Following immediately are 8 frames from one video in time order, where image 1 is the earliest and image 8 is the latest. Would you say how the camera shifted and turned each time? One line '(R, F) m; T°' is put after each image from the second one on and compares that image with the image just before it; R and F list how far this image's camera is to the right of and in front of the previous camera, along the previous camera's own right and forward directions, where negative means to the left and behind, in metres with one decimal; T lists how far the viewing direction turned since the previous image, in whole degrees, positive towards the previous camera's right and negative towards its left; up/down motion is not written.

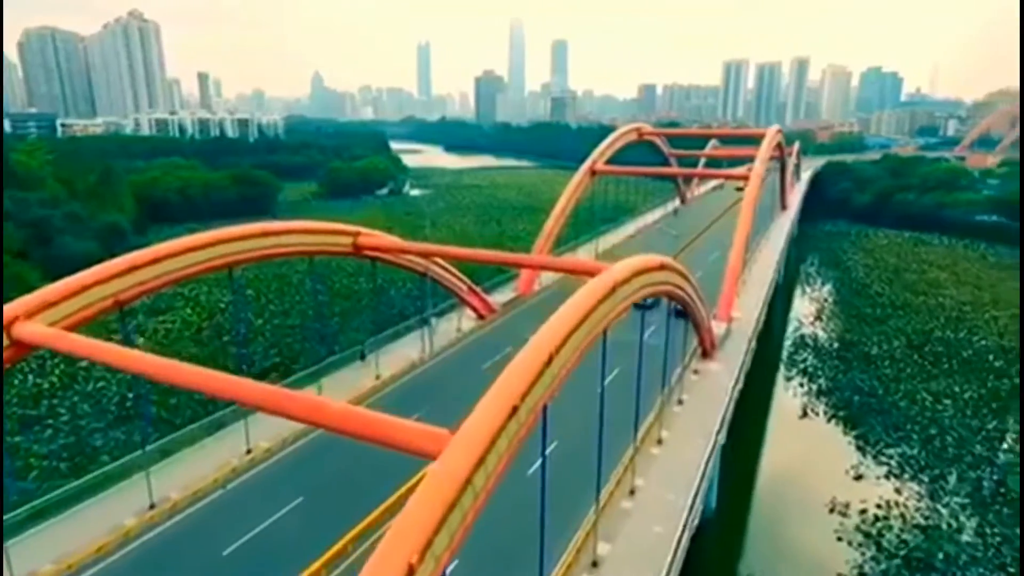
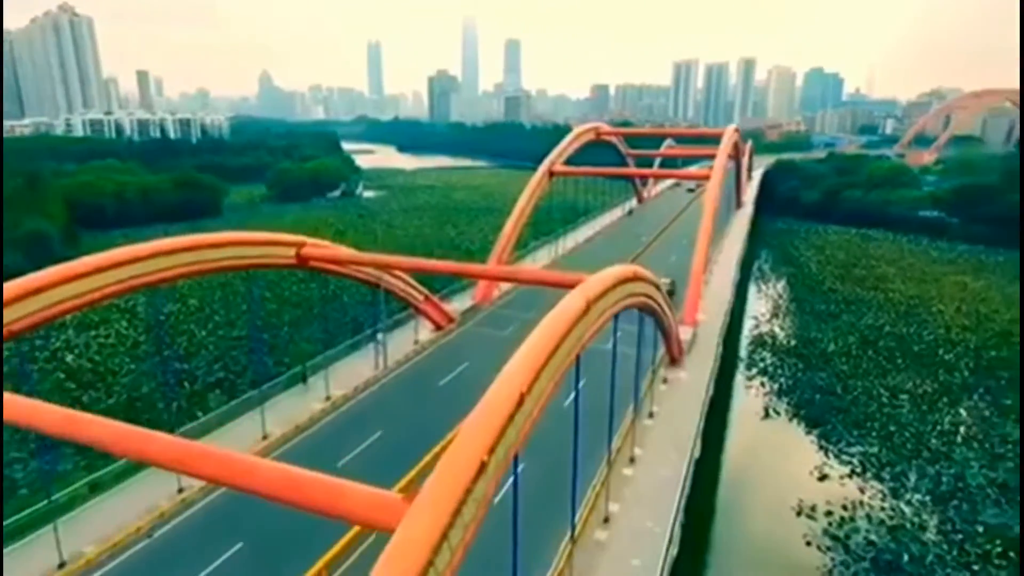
(0.0, +0.6) m; +4°
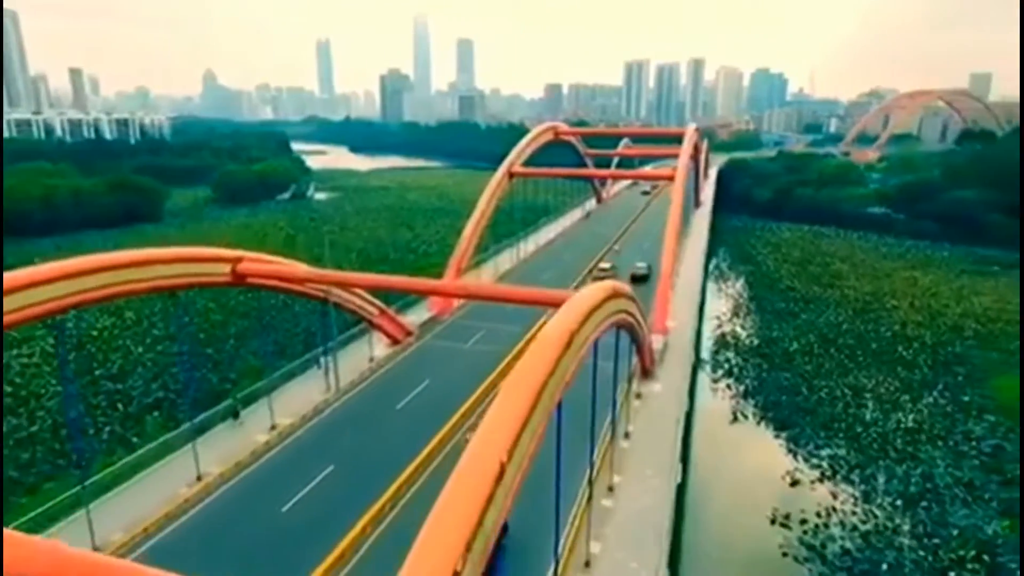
(-0.1, +0.8) m; +4°
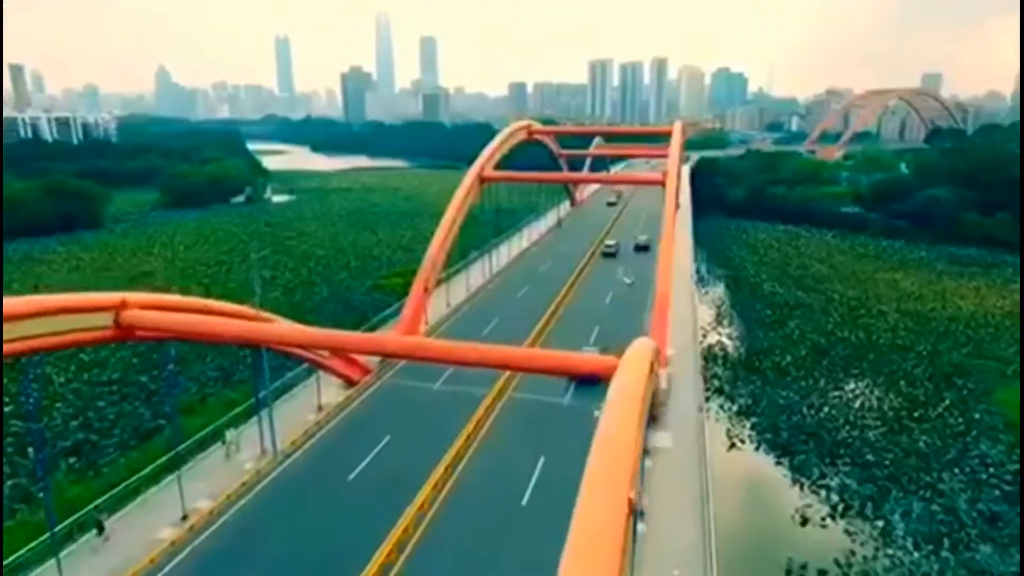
(-0.2, +2.0) m; +3°
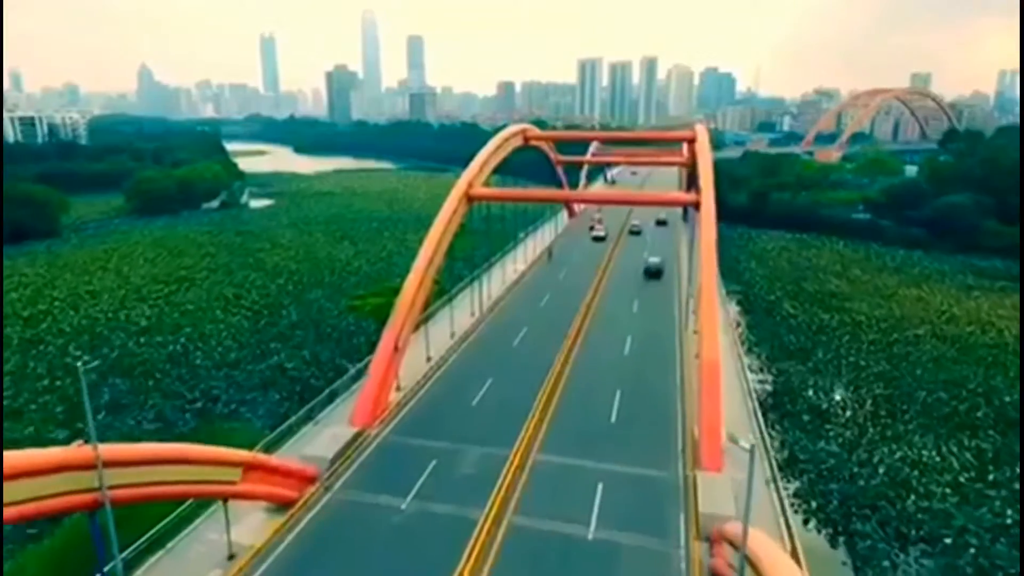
(-0.1, +3.1) m; +1°
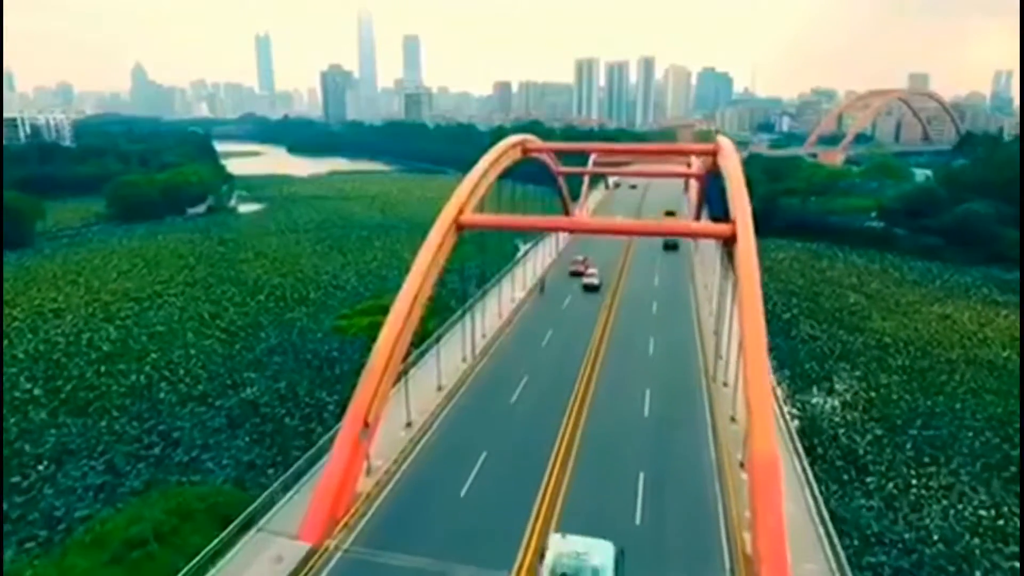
(0.0, +2.1) m; 0°
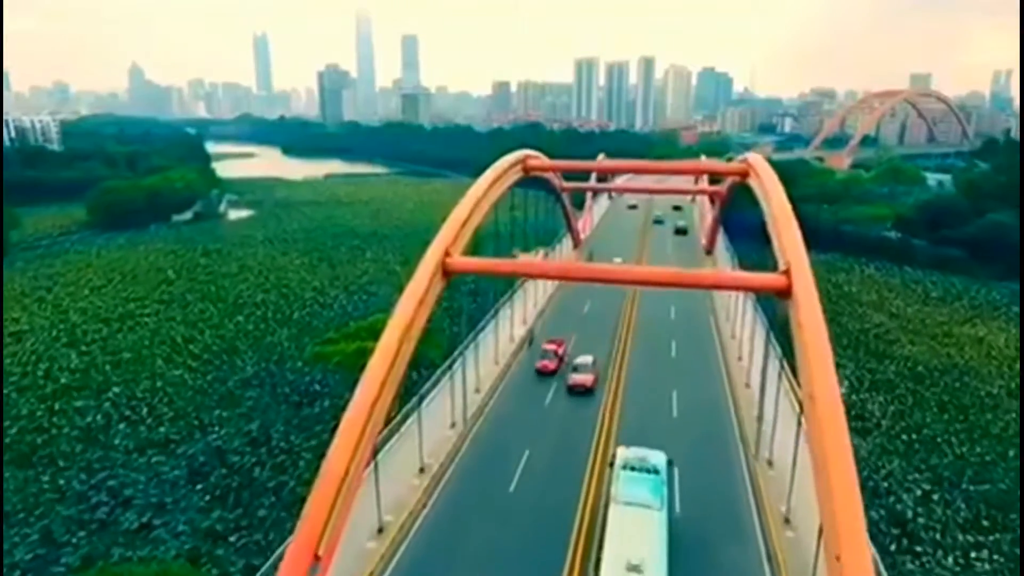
(0.0, +2.1) m; 0°
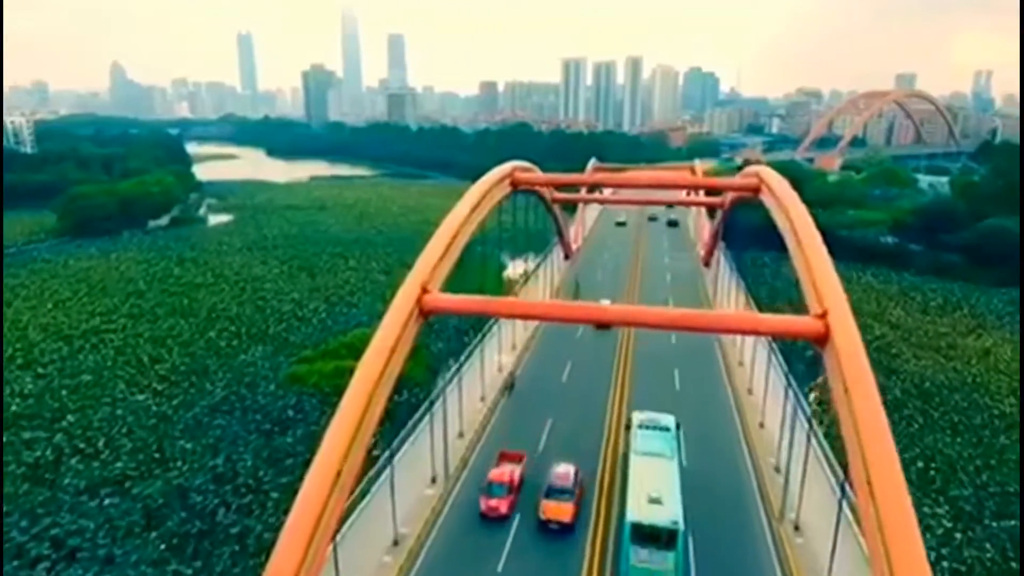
(0.0, +1.3) m; +1°
